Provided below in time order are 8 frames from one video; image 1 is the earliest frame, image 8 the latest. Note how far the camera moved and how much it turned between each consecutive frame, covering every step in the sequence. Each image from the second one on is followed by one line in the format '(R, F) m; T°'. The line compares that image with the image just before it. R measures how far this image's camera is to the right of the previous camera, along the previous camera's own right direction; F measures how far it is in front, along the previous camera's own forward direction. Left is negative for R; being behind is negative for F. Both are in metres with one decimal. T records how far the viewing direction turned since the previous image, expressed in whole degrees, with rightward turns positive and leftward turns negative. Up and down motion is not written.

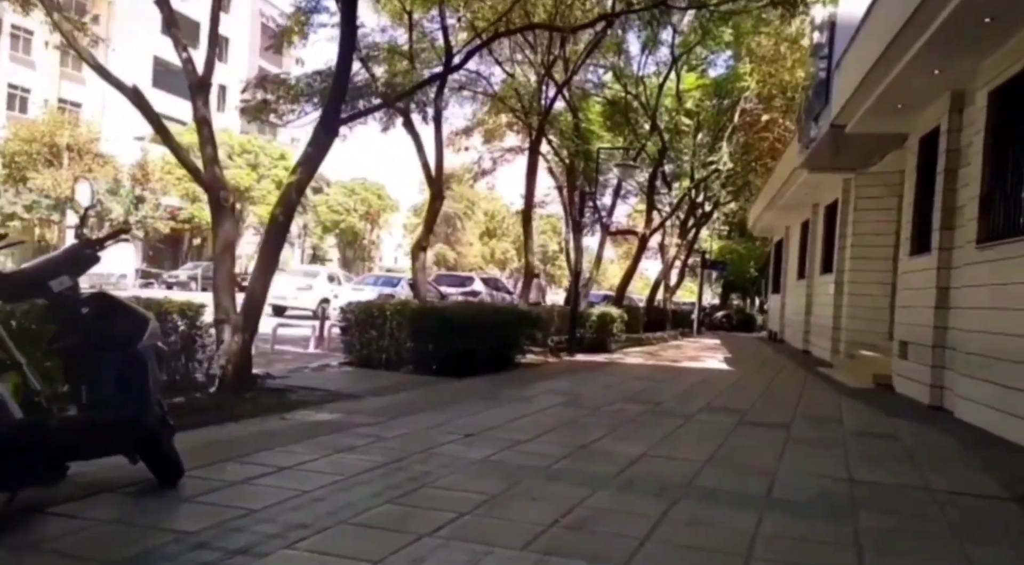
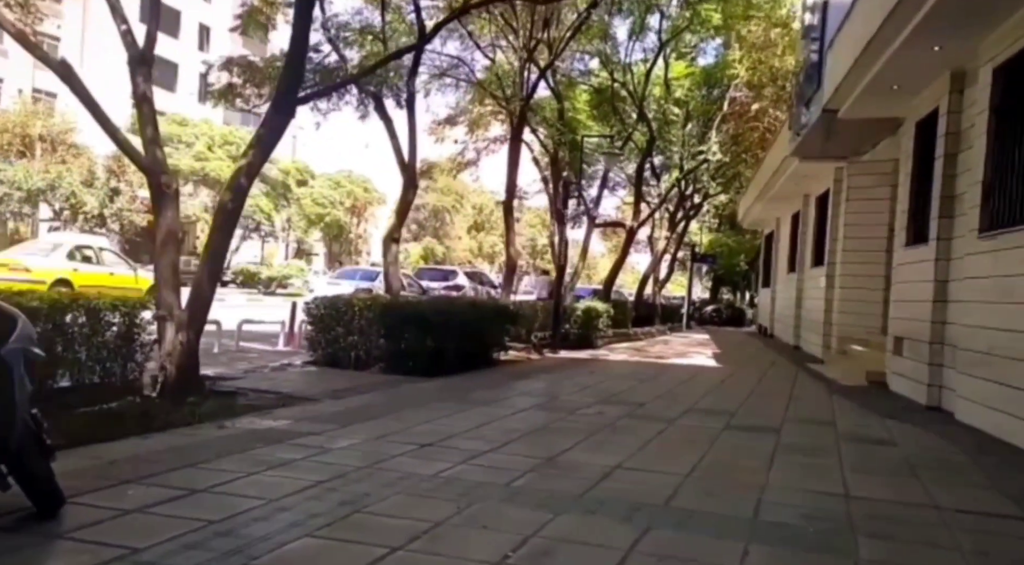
(+0.2, +0.7) m; 0°
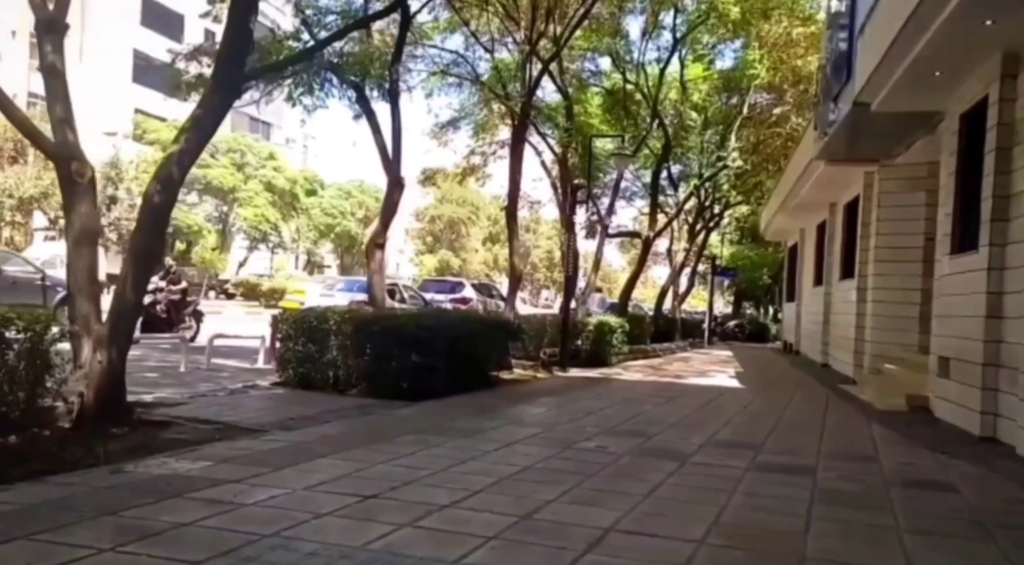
(+0.3, +1.4) m; -1°
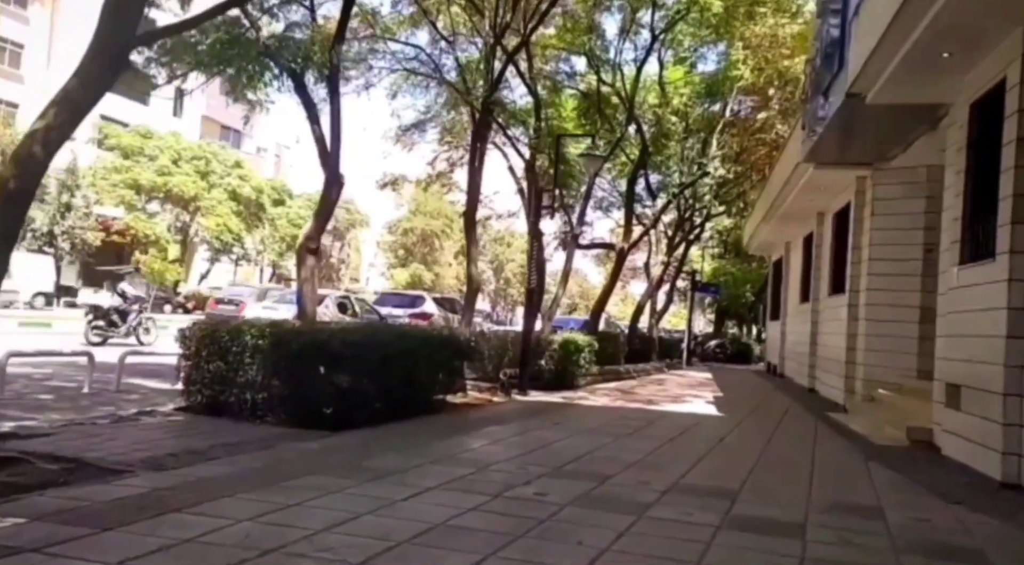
(+0.4, +1.3) m; +1°
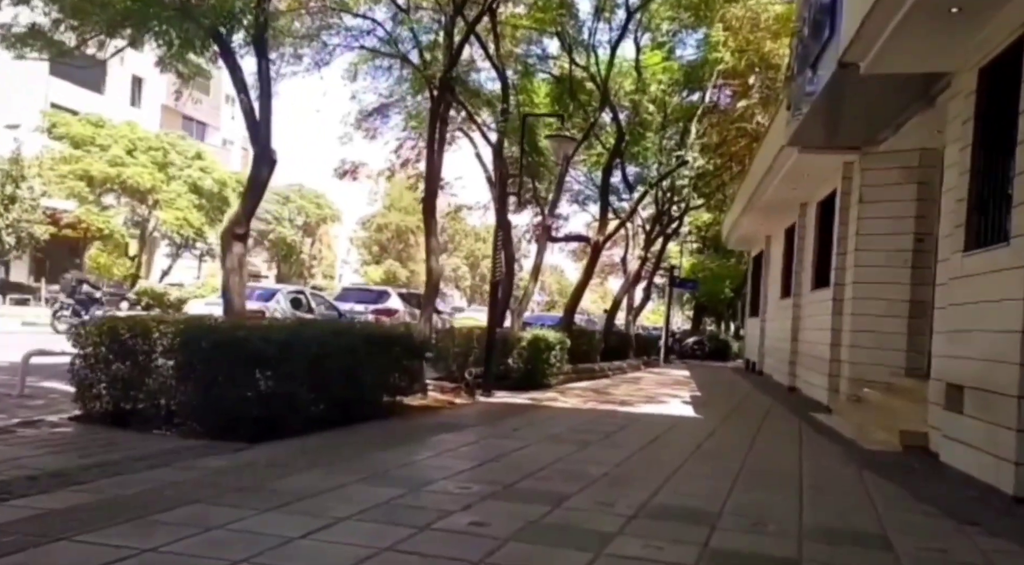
(+0.2, +1.0) m; +1°
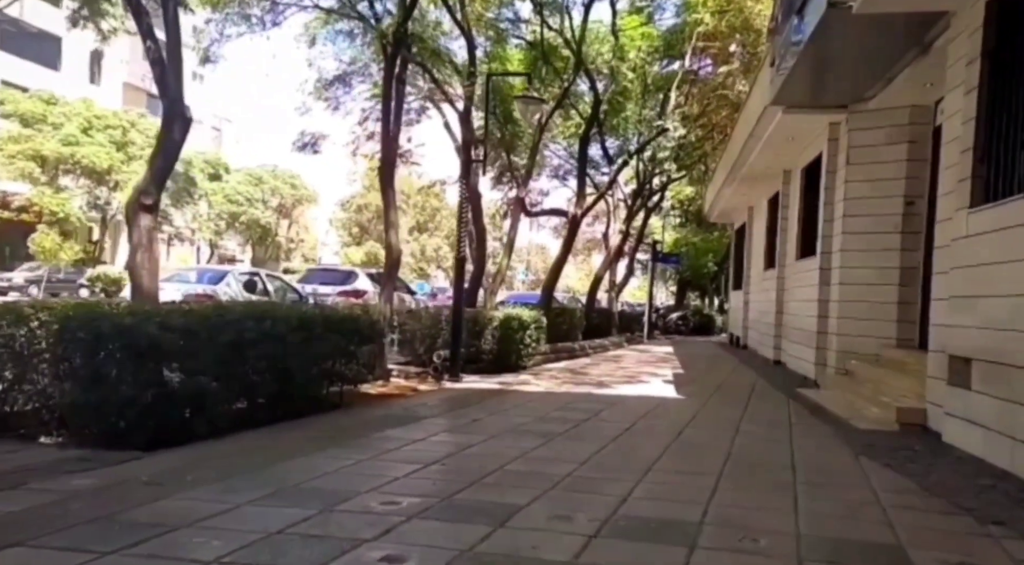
(+0.3, +1.0) m; +1°
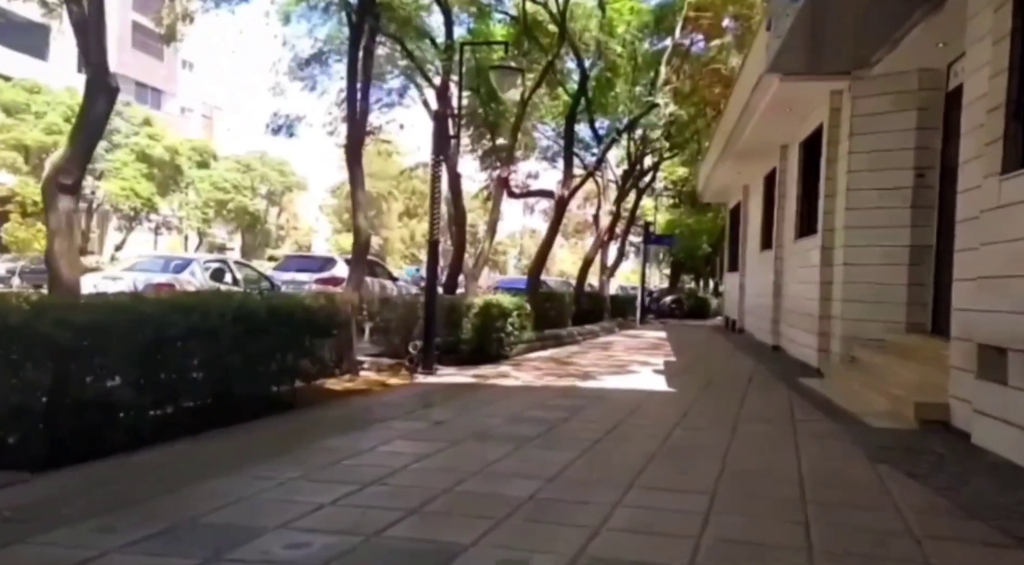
(+0.2, +0.9) m; 0°
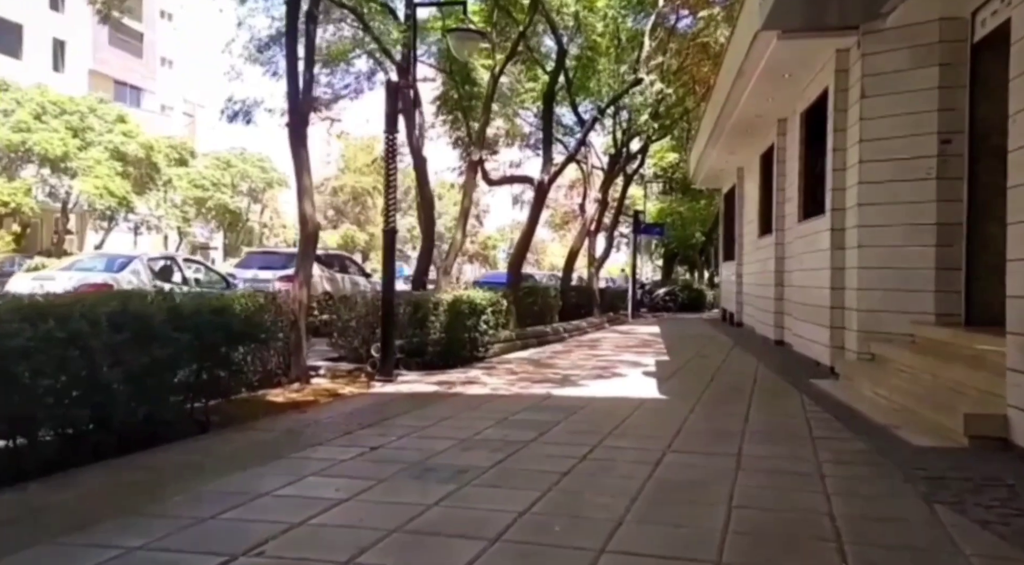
(+0.2, +1.3) m; 0°
